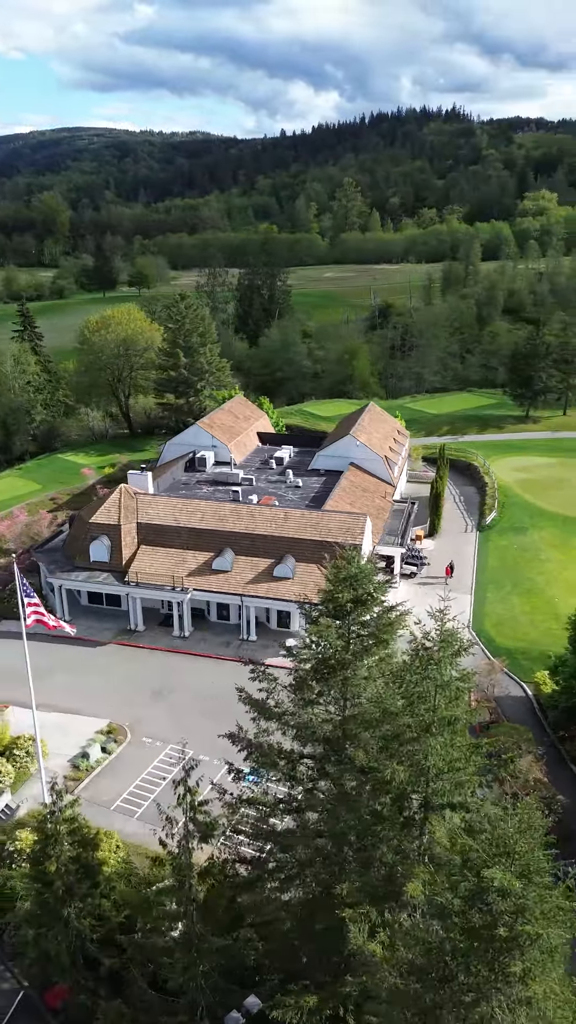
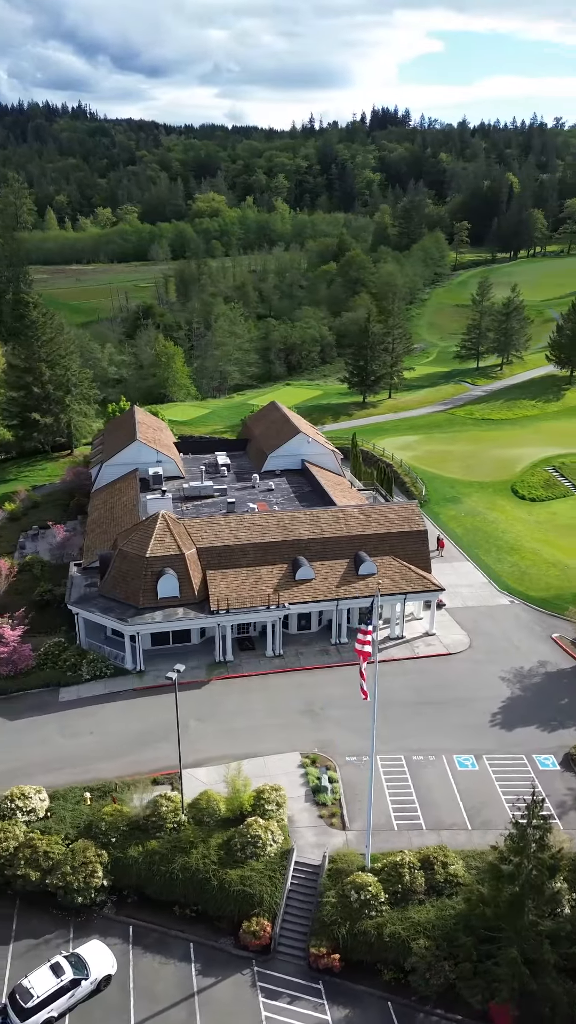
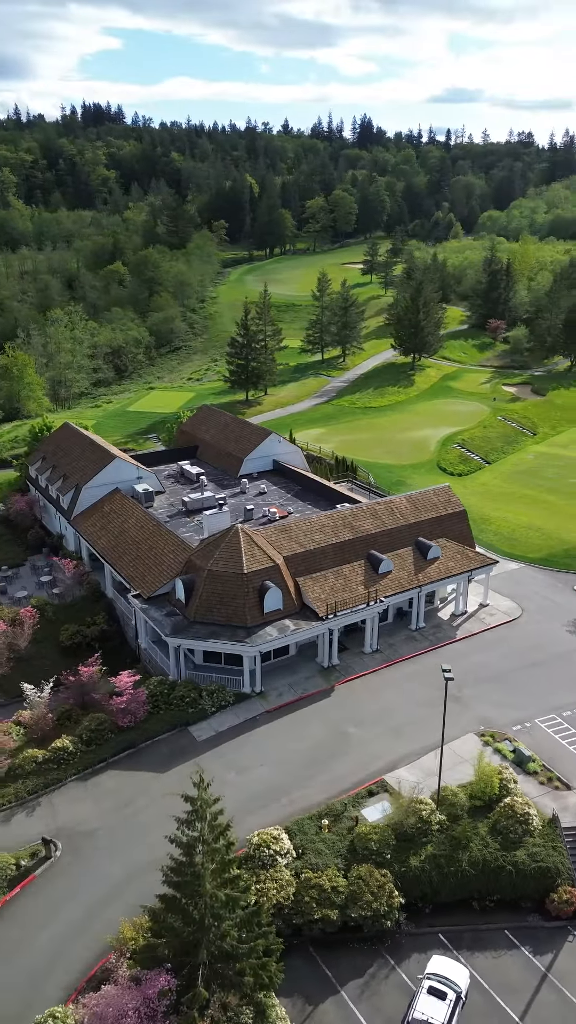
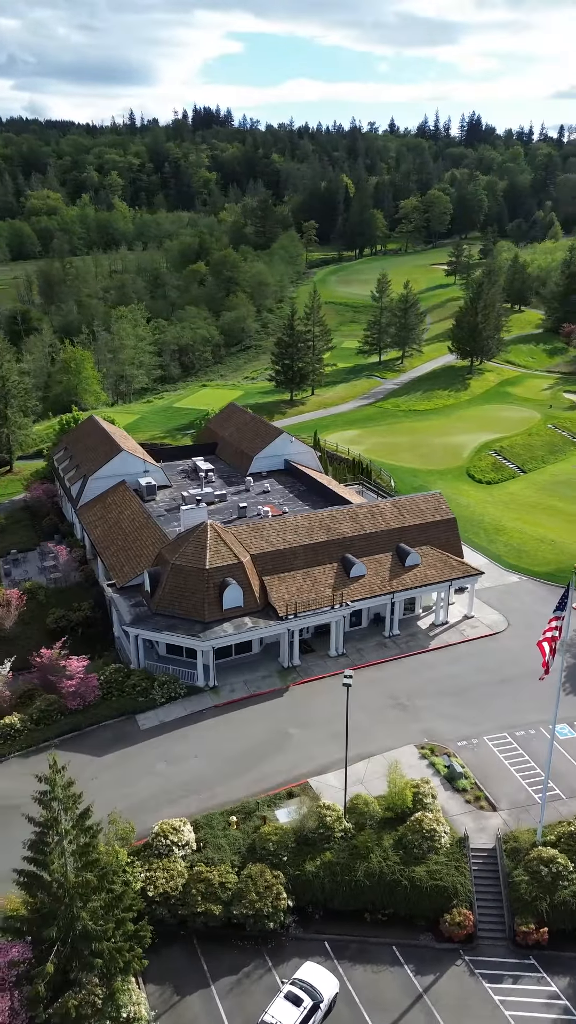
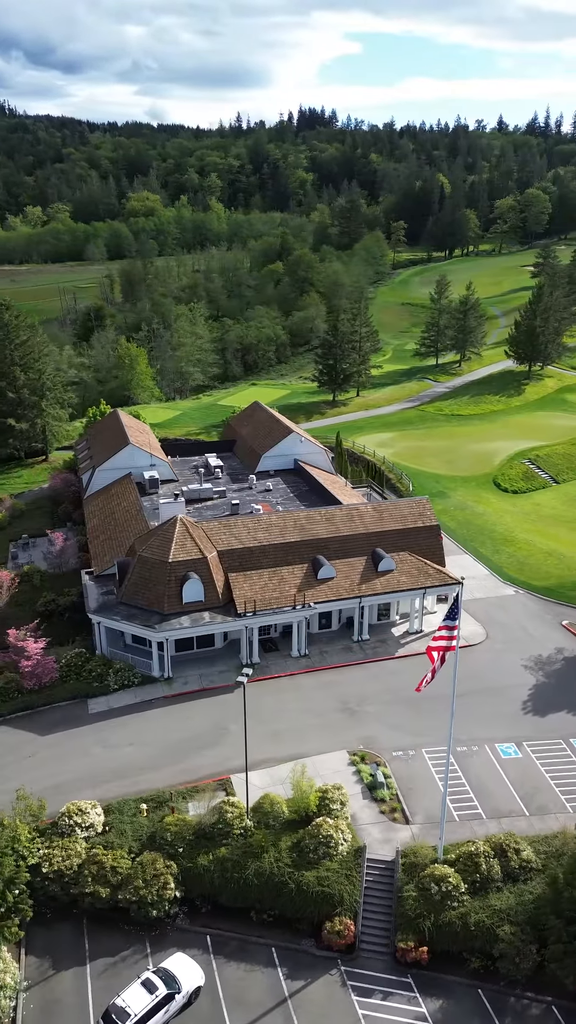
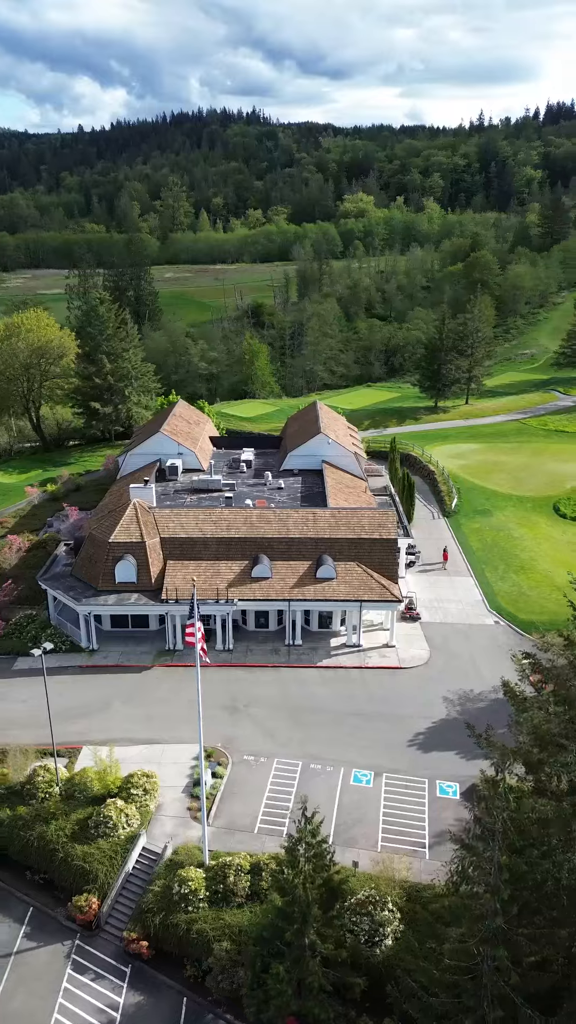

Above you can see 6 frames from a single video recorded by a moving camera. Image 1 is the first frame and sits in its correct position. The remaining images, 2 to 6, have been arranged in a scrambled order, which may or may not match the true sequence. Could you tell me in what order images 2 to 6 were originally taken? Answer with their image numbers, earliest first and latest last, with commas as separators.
6, 2, 5, 4, 3
